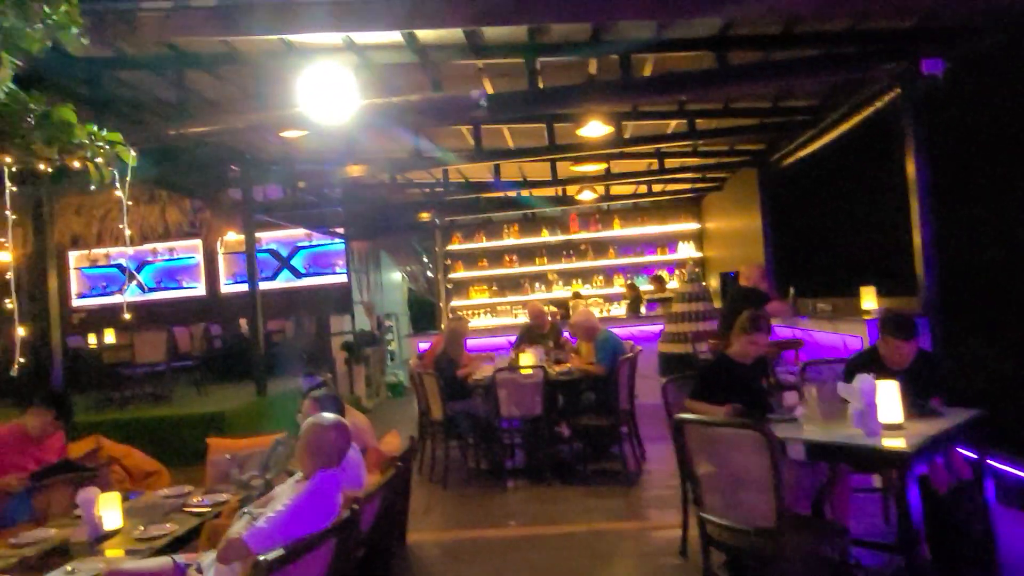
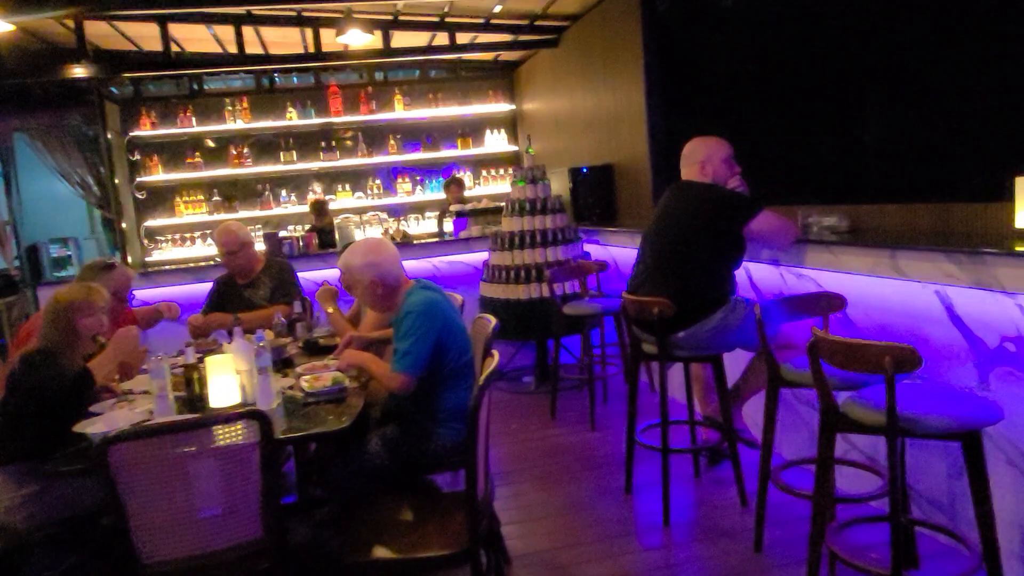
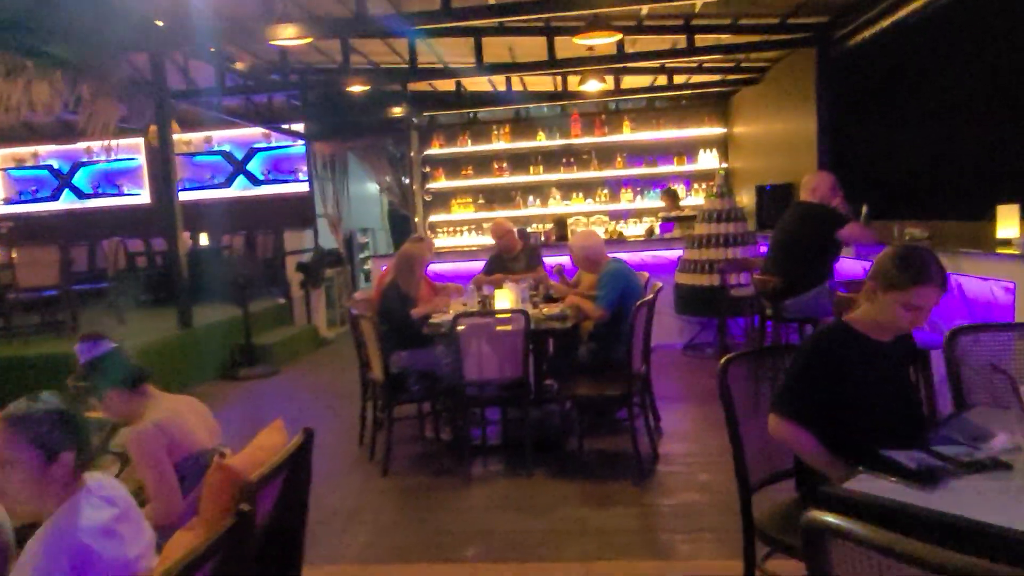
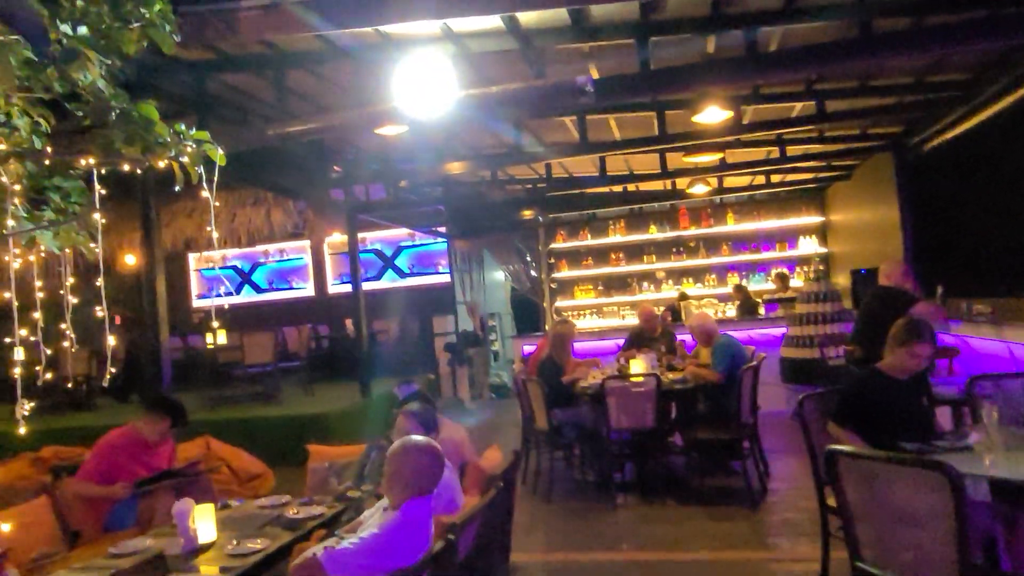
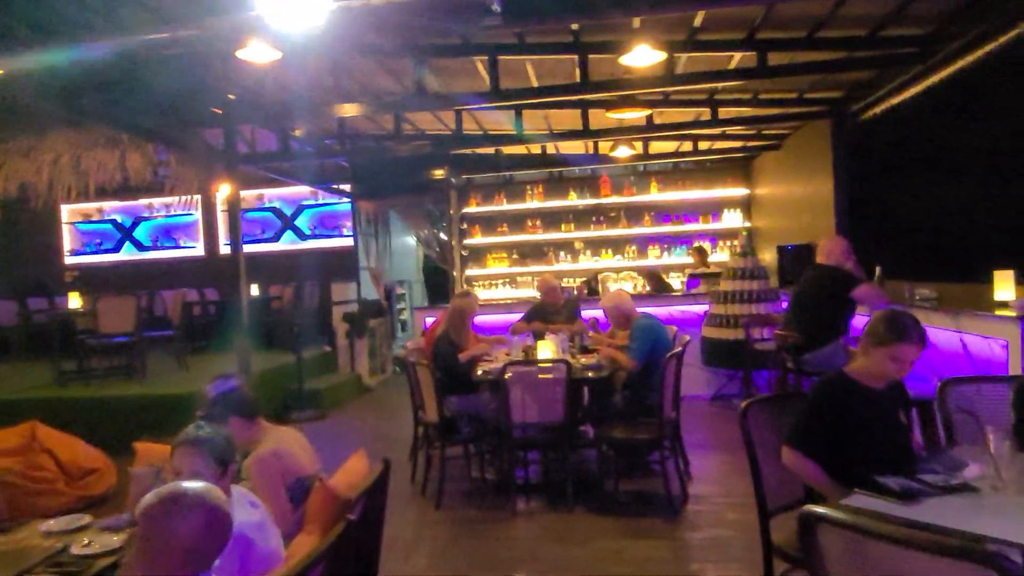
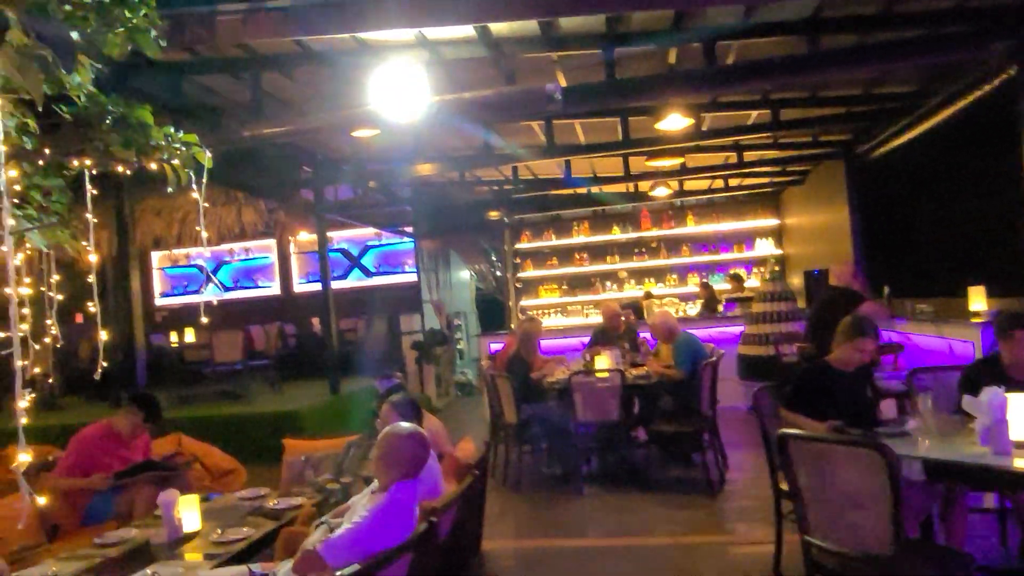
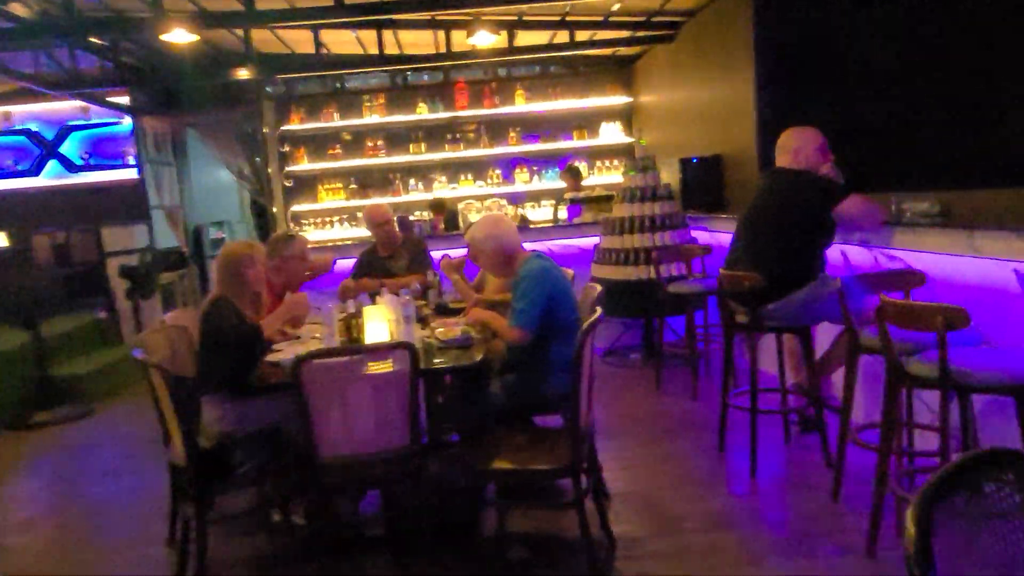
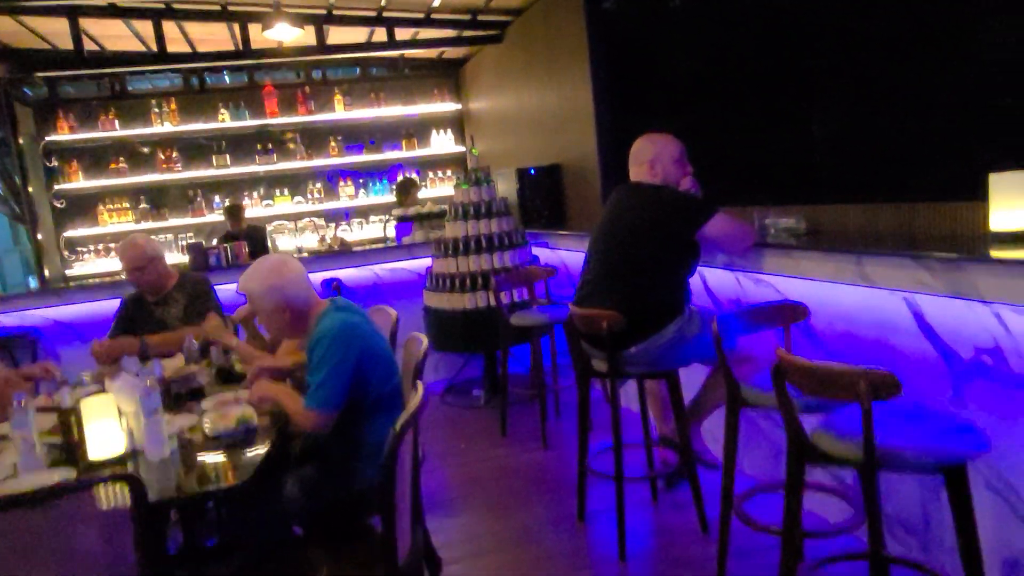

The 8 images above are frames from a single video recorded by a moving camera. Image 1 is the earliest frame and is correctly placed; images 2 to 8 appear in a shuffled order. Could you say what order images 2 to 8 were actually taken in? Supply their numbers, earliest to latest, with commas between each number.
6, 4, 5, 3, 7, 2, 8
